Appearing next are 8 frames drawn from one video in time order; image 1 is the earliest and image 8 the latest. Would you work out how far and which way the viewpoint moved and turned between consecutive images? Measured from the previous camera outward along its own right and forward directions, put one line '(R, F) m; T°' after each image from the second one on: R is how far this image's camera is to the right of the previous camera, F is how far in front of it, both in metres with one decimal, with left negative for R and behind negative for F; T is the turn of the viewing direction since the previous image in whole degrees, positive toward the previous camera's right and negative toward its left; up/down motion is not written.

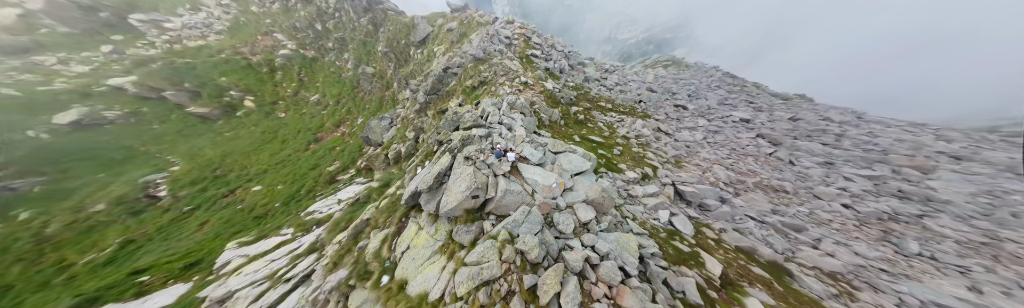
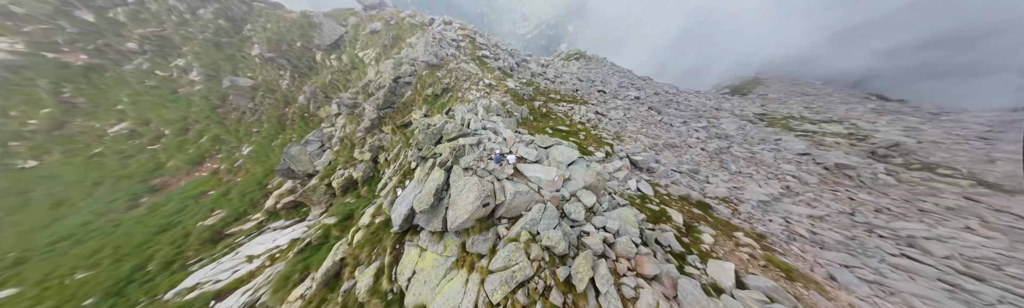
(-0.8, -0.1) m; +6°
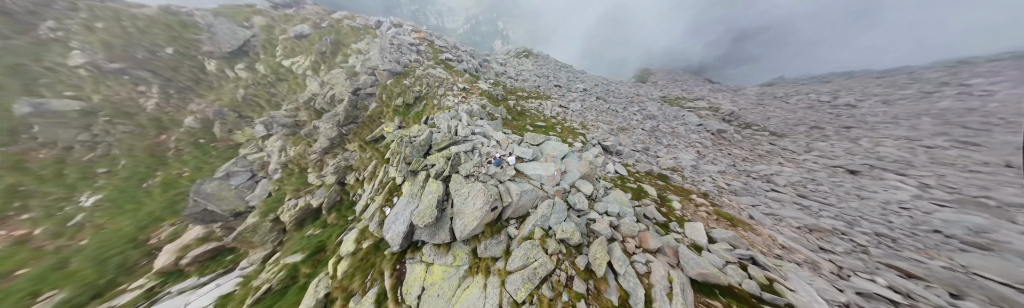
(-0.6, -0.1) m; +5°
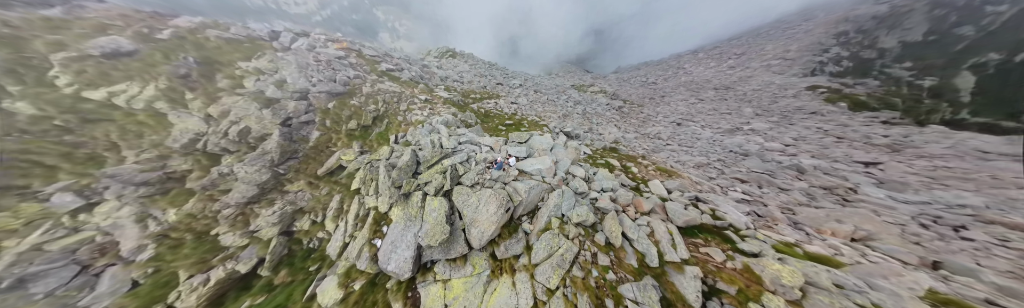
(-0.8, -0.2) m; +6°
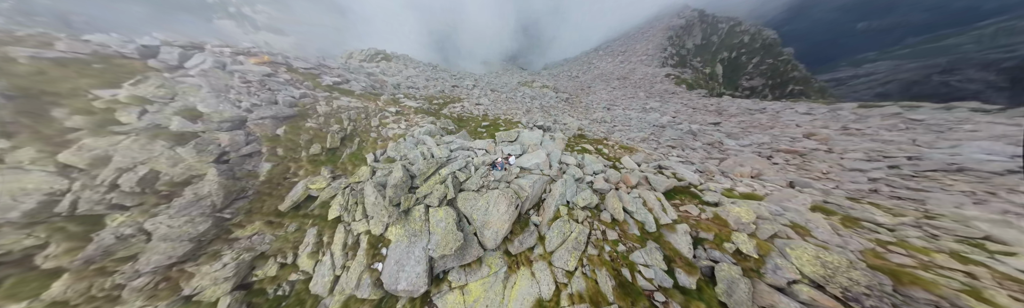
(-0.6, -0.2) m; +4°
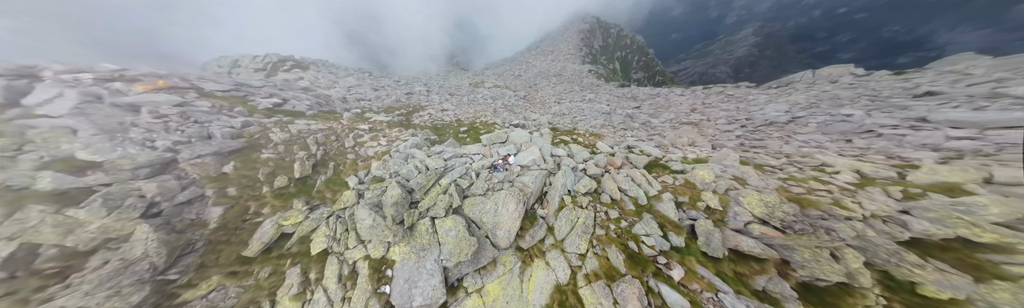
(-0.4, -0.3) m; +3°
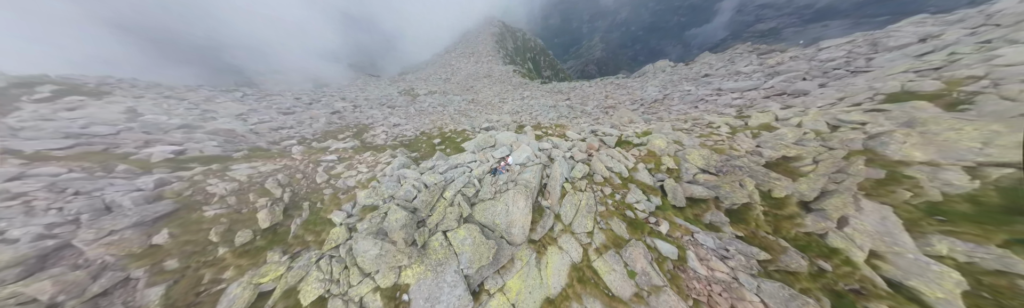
(-0.2, -0.6) m; +3°
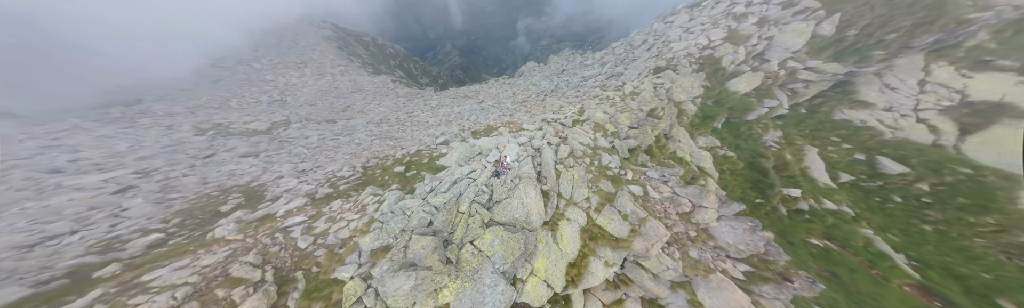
(+0.5, -0.9) m; +1°
